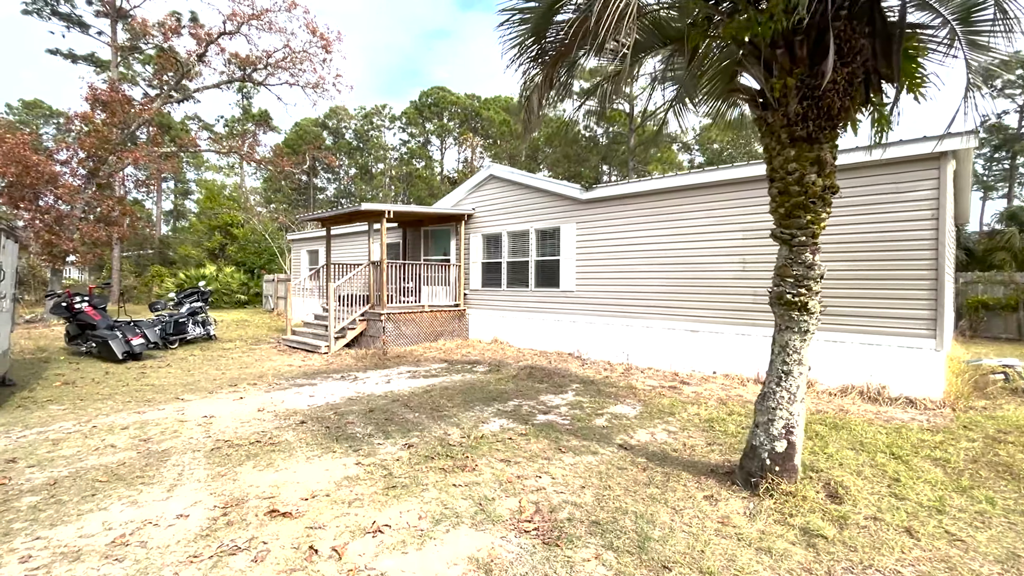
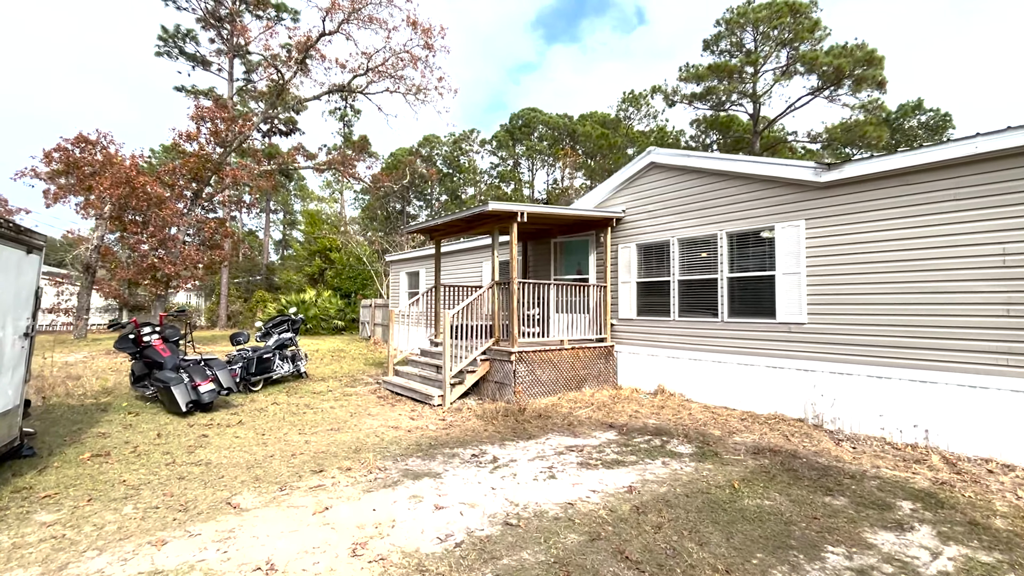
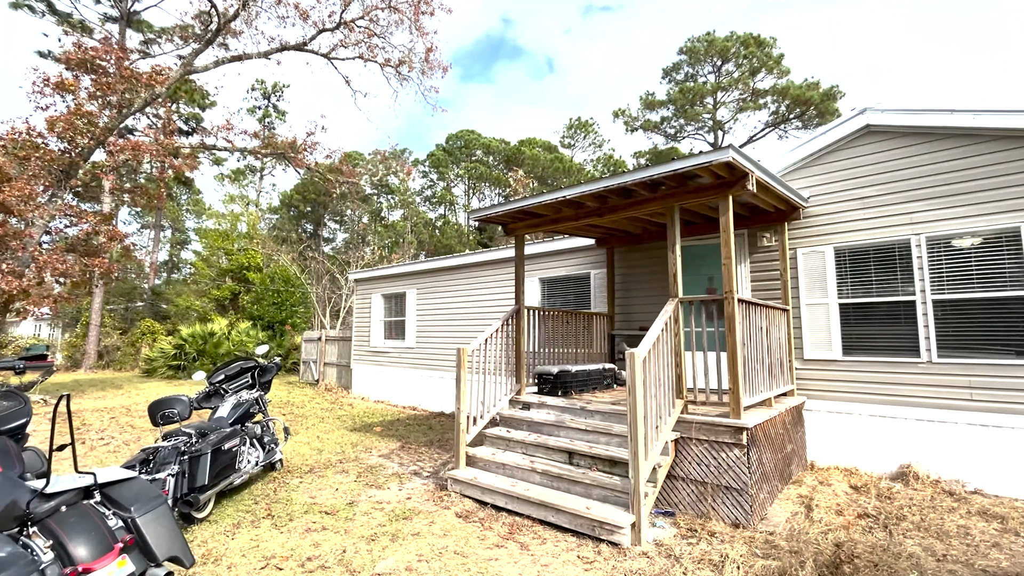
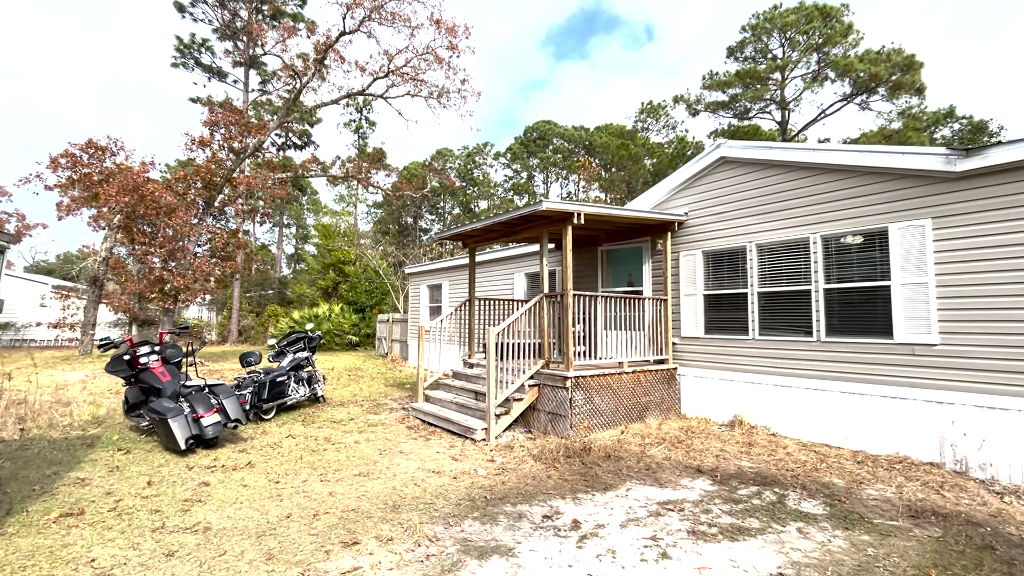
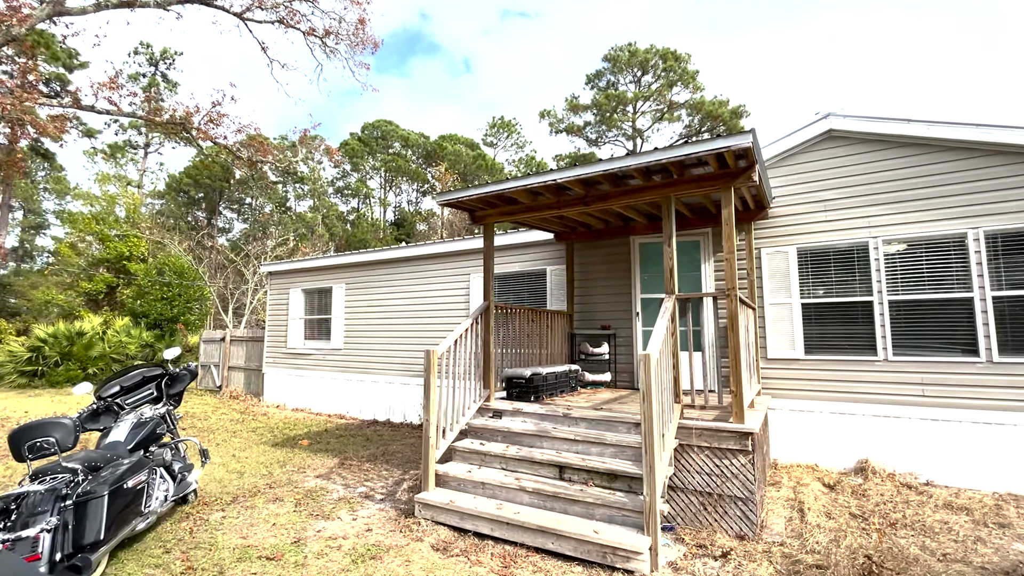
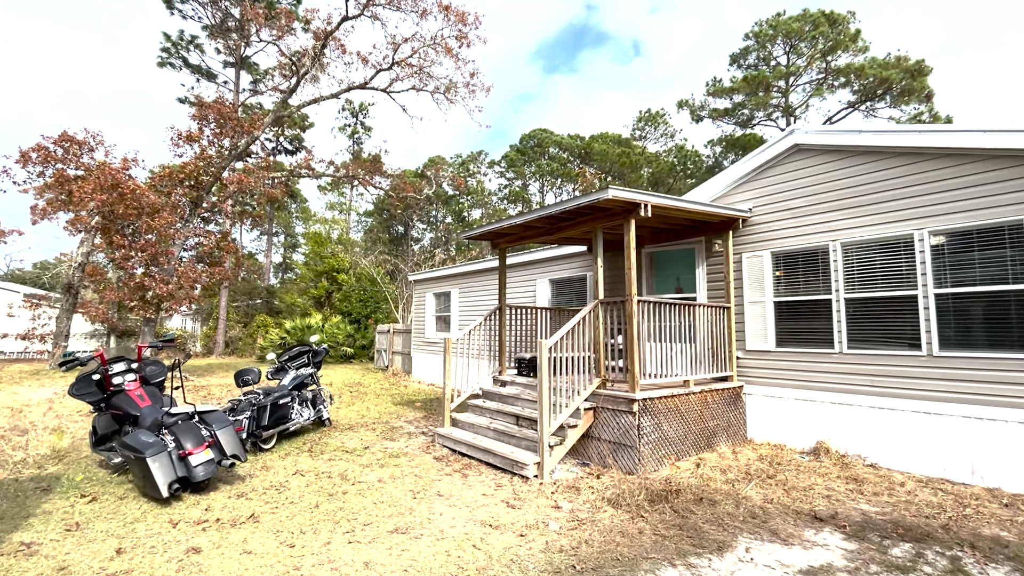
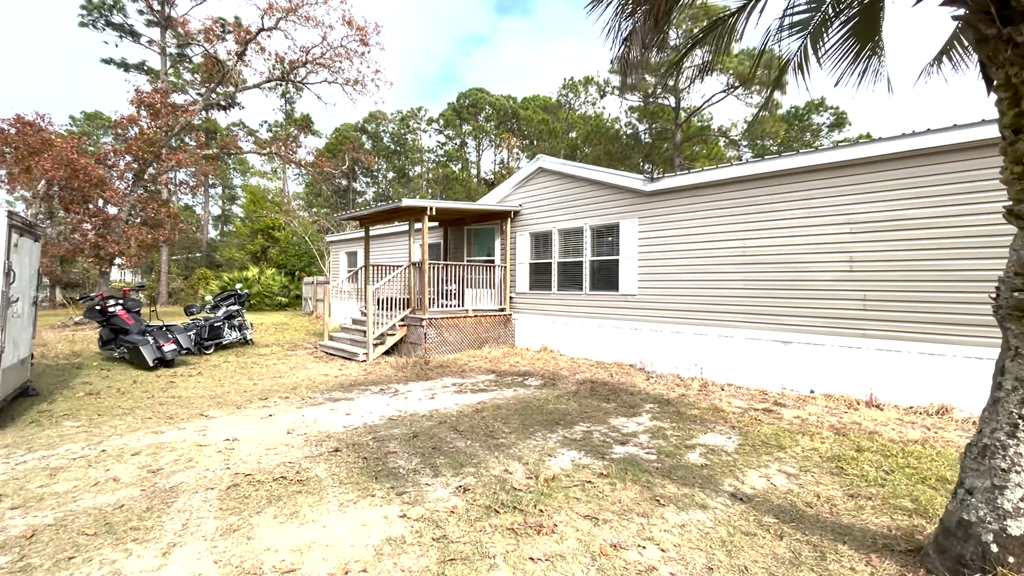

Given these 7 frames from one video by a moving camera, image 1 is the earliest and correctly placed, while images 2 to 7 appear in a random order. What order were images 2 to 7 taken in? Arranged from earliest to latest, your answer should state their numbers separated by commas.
7, 2, 4, 6, 3, 5
